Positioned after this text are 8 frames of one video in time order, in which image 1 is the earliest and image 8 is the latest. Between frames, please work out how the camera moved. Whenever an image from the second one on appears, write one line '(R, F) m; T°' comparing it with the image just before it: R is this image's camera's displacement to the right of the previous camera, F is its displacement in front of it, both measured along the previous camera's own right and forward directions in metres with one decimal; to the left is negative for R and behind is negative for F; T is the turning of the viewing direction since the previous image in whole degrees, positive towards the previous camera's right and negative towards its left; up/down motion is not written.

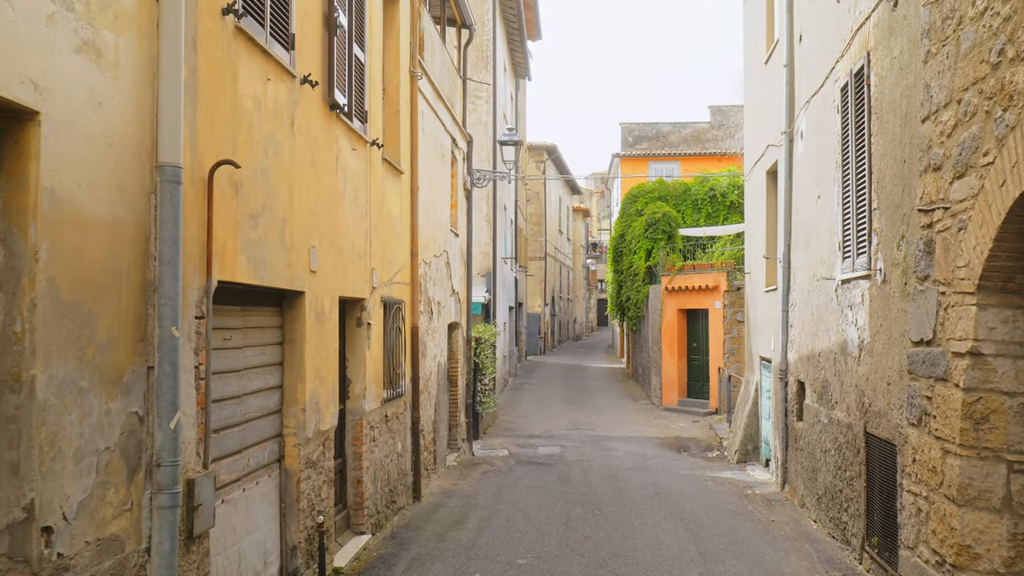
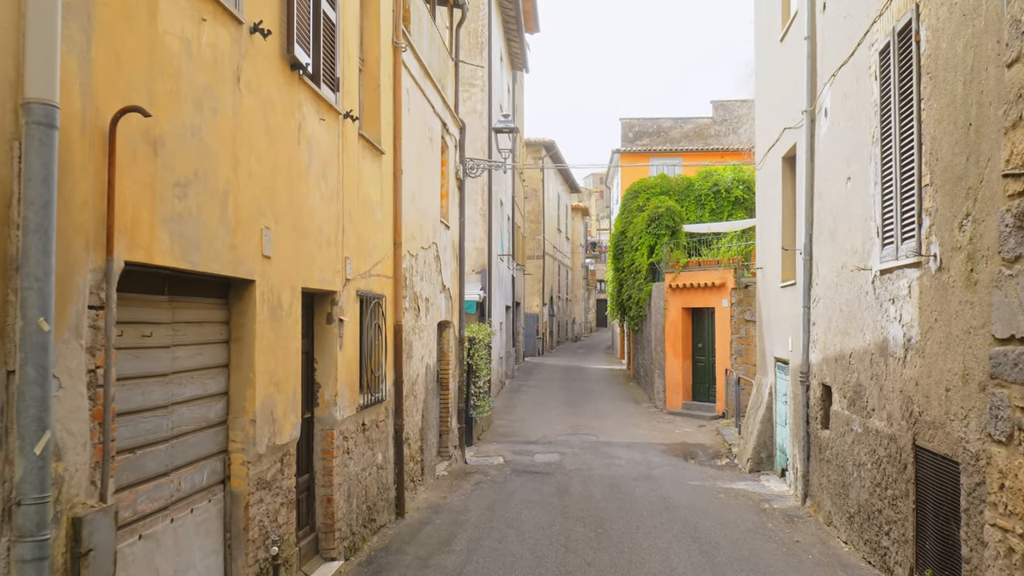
(+0.1, +1.0) m; 0°
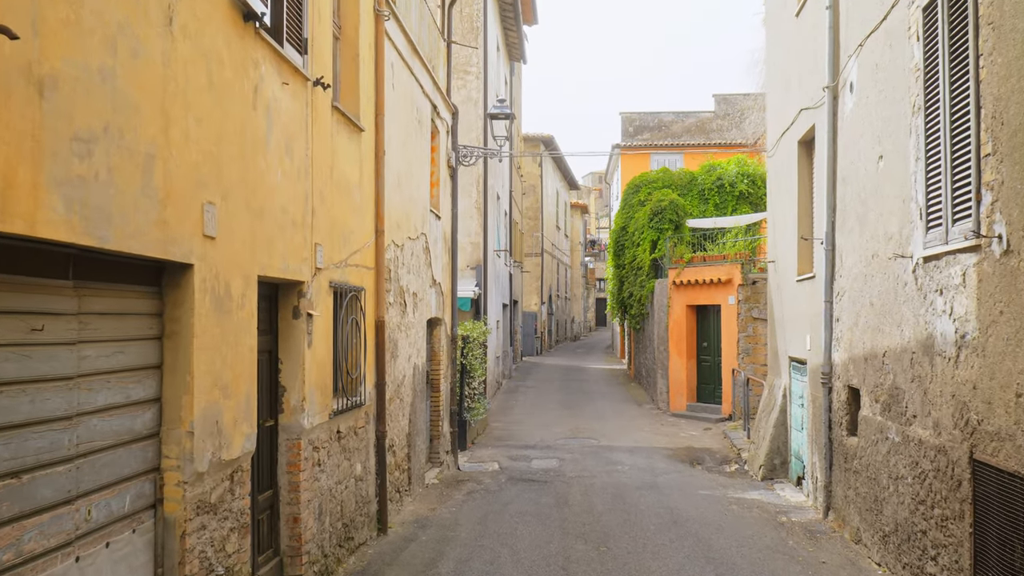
(0.0, +0.8) m; 0°
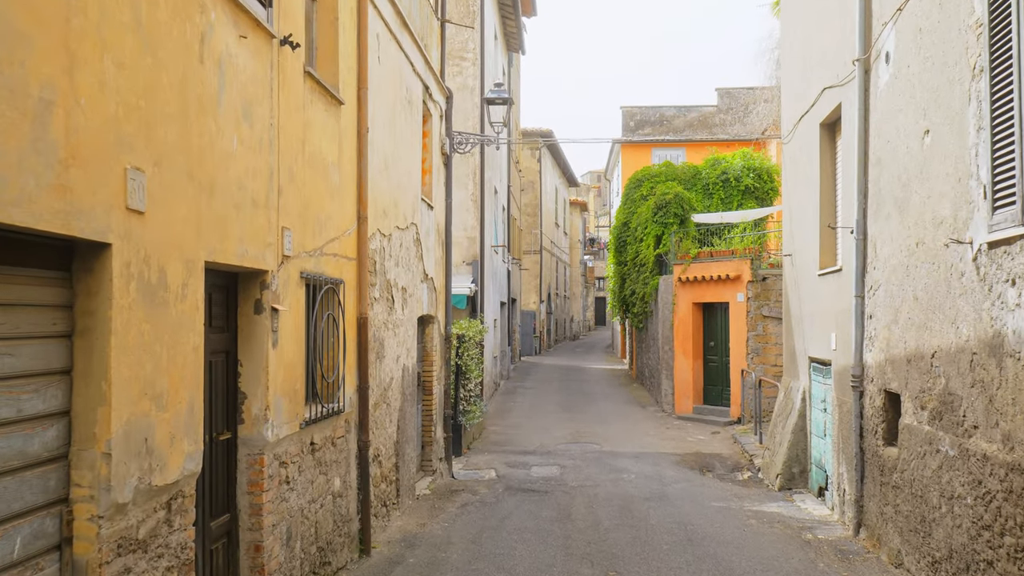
(0.0, +0.8) m; 0°
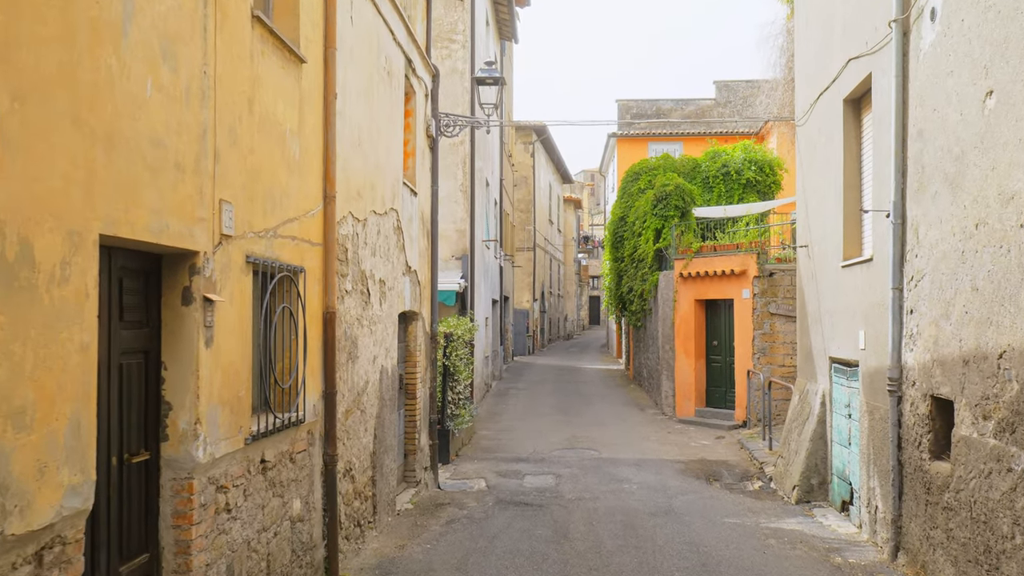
(0.0, +1.0) m; 0°
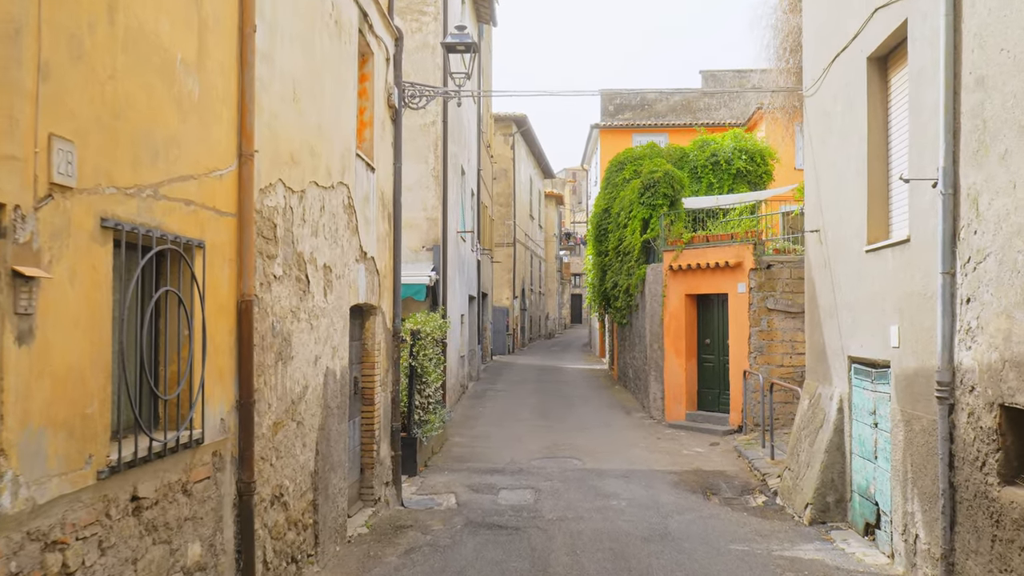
(+0.1, +1.3) m; +1°
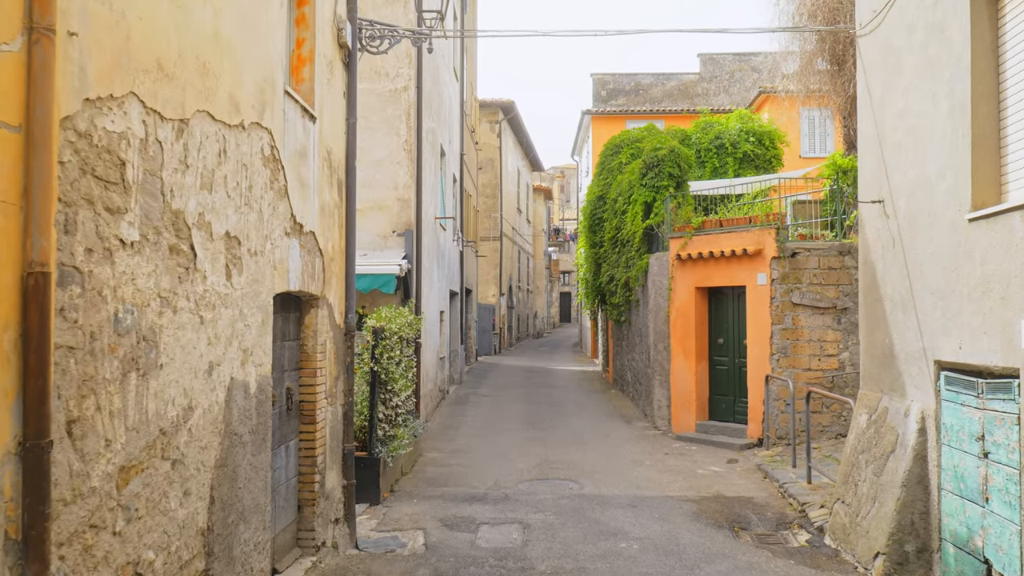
(0.0, +2.0) m; +1°
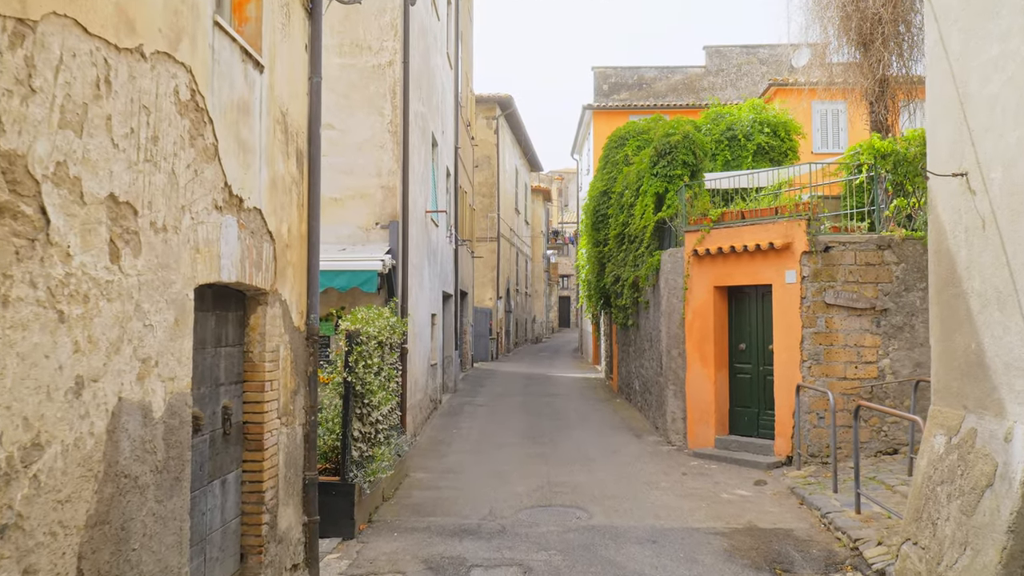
(0.0, +1.4) m; 0°
